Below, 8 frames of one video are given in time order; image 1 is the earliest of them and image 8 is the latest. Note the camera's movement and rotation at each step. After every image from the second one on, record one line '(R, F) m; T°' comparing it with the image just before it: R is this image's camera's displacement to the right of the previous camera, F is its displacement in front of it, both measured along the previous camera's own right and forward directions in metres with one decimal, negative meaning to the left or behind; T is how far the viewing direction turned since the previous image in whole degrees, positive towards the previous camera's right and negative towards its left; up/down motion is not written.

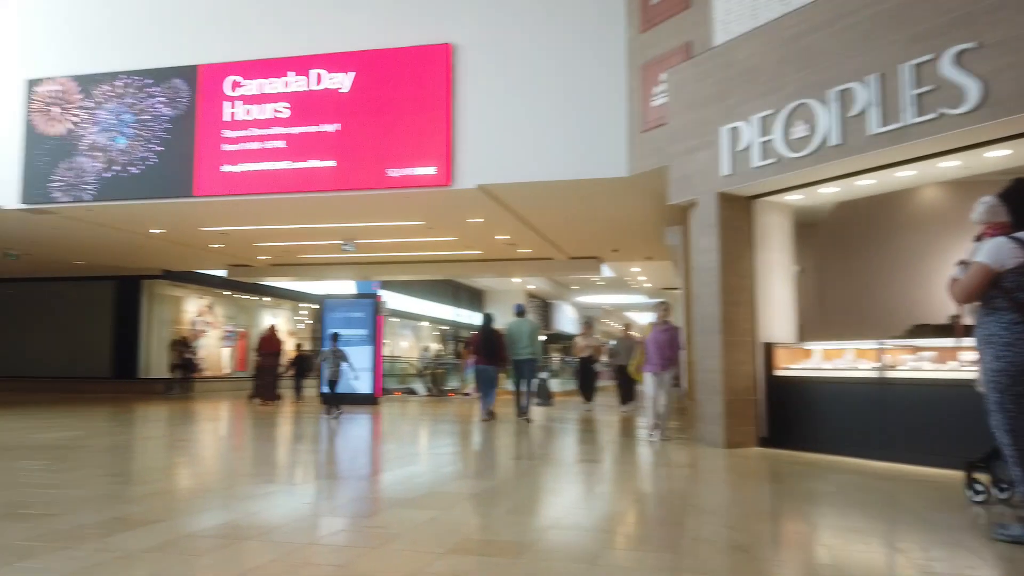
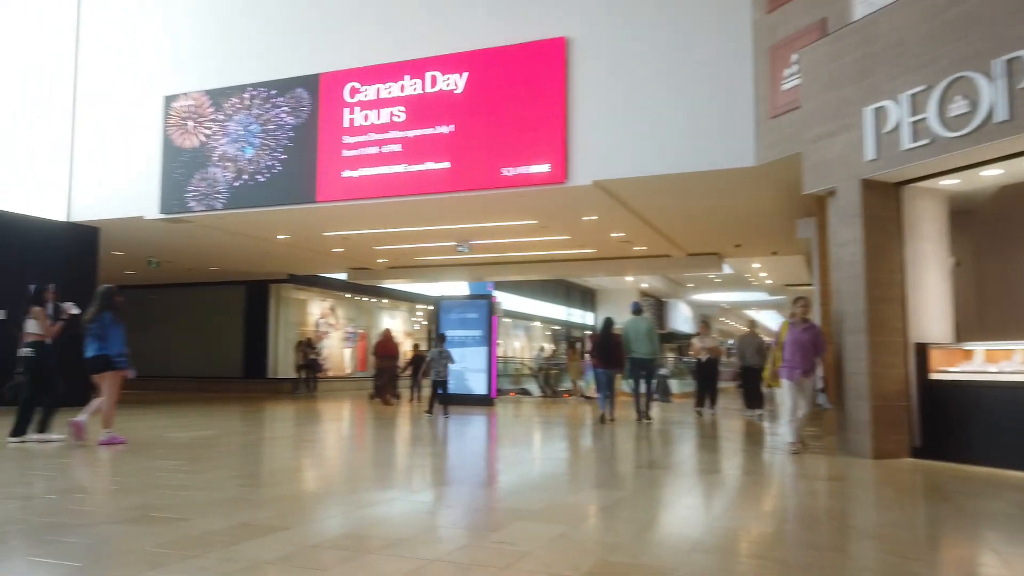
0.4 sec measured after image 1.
(-0.1, +0.2) m; -8°
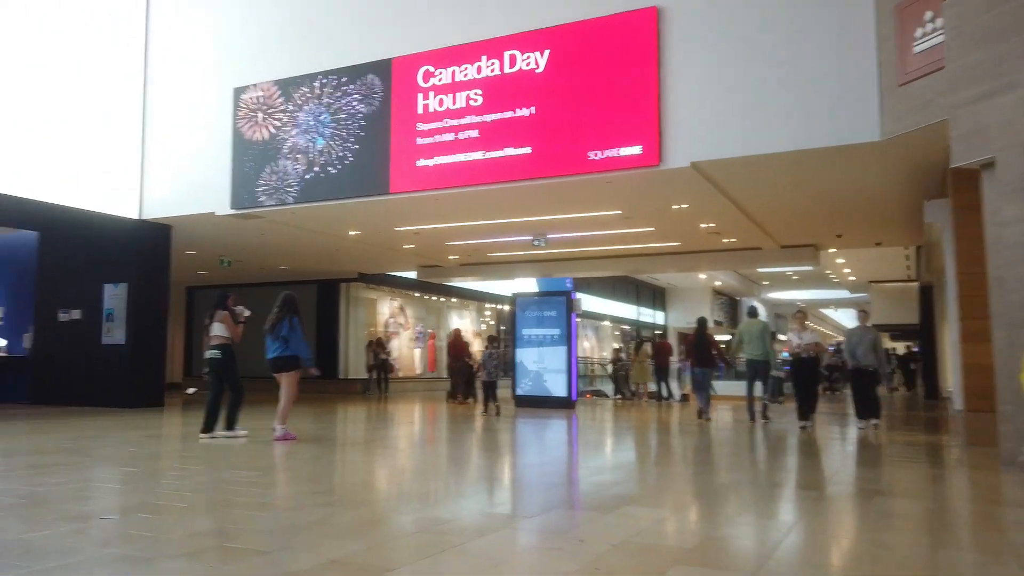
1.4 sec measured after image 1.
(-0.3, +0.7) m; -5°
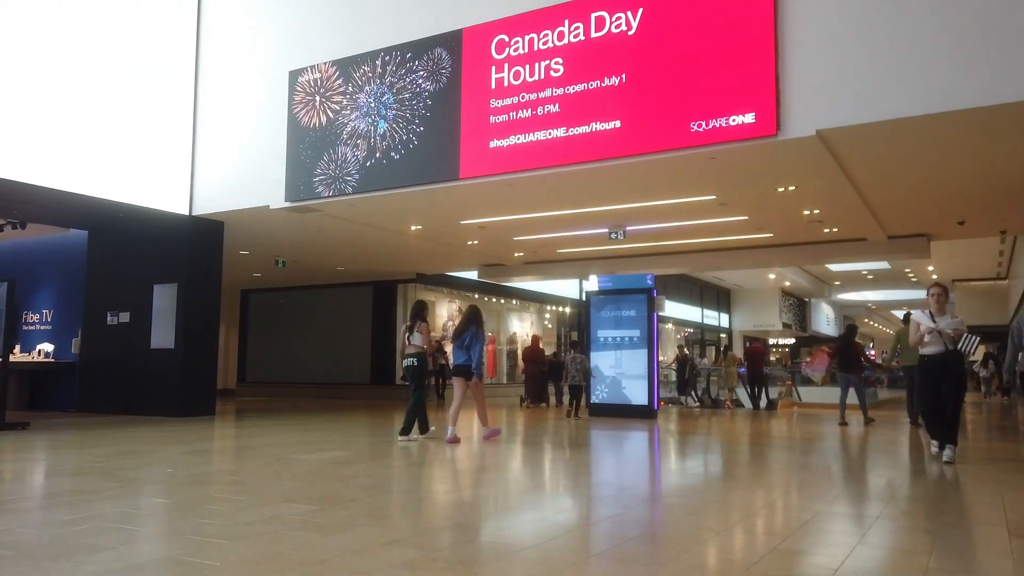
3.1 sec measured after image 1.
(-0.4, +1.2) m; -4°
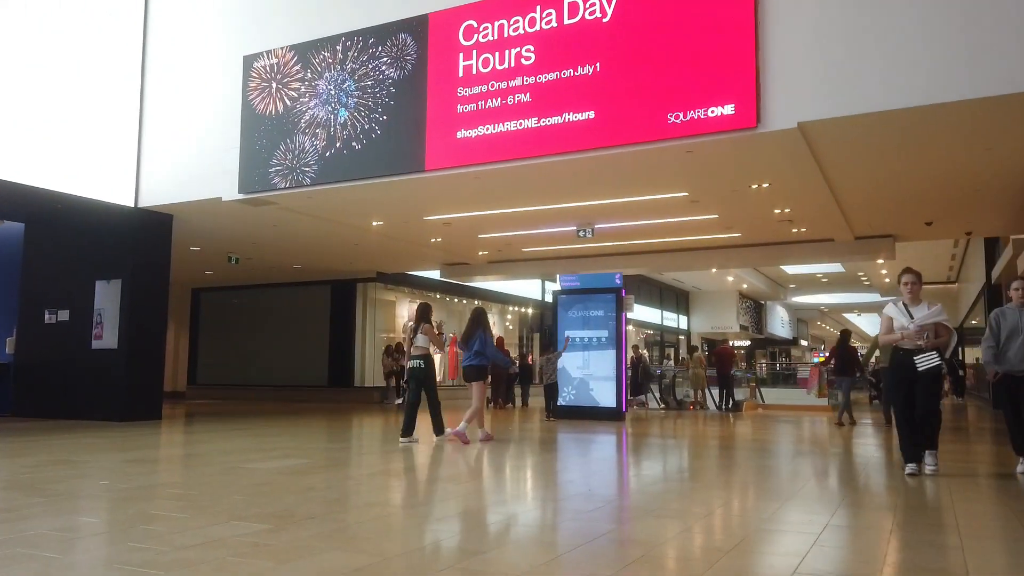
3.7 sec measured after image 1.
(-0.1, +0.4) m; +3°
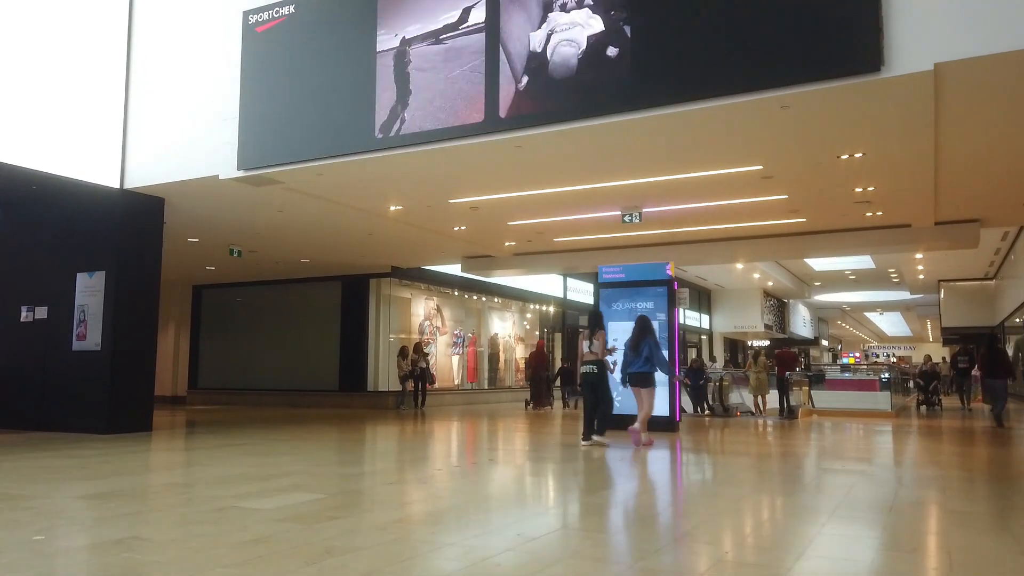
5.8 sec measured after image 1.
(-0.4, +1.5) m; -1°
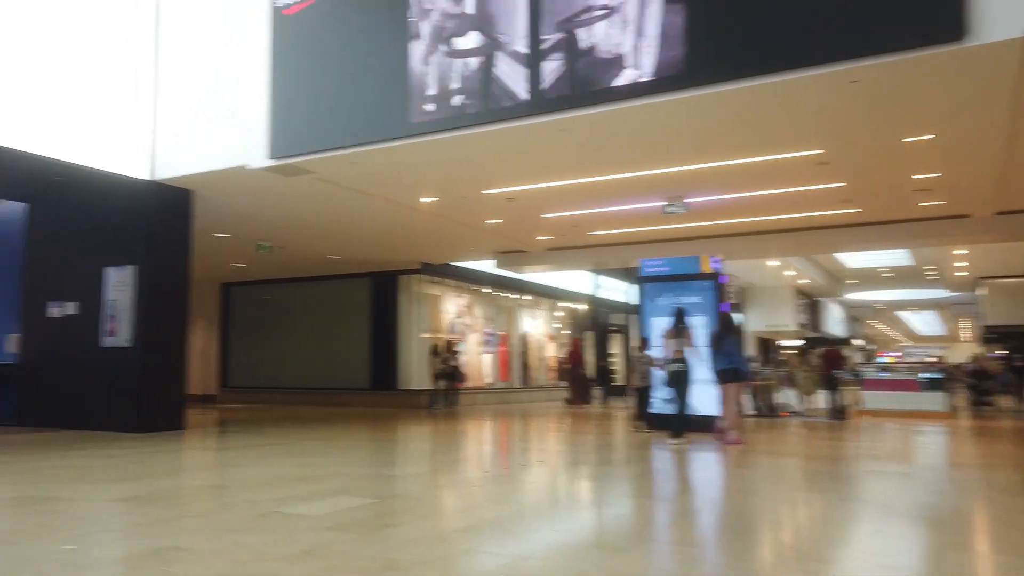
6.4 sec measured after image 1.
(-0.2, +0.4) m; -2°
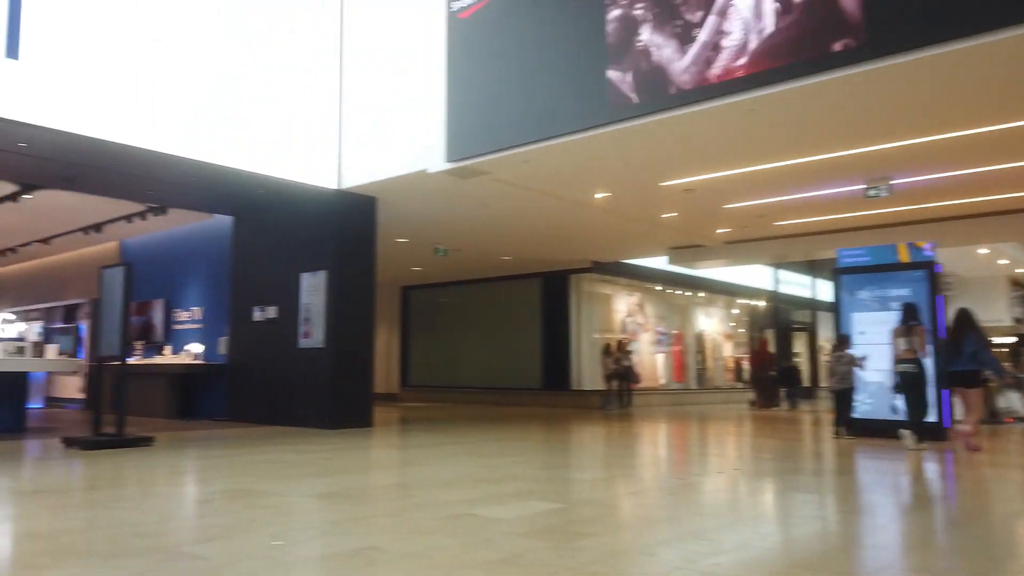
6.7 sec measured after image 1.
(-0.2, +0.2) m; -12°
